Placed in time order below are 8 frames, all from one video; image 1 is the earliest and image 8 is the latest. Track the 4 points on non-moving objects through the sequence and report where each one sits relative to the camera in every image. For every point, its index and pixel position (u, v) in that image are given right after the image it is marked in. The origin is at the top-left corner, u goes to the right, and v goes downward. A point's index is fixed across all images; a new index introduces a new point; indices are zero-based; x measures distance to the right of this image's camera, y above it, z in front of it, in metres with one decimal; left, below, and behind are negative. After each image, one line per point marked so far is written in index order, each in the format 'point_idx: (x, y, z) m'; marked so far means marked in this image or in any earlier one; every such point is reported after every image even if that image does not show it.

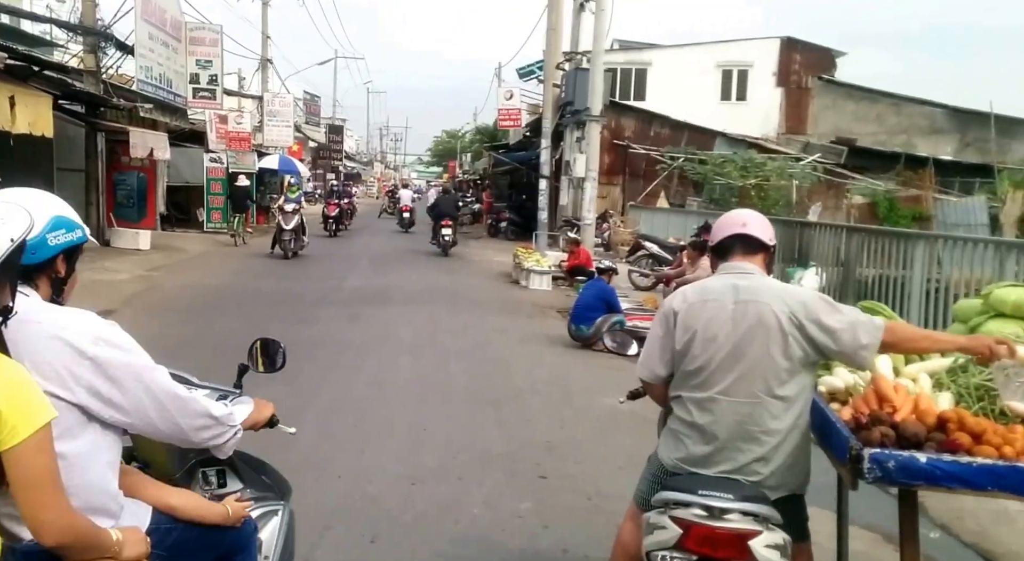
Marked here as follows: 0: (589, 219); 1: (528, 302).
0: (+1.8, +1.5, +18.3) m
1: (+0.2, -0.3, +12.2) m
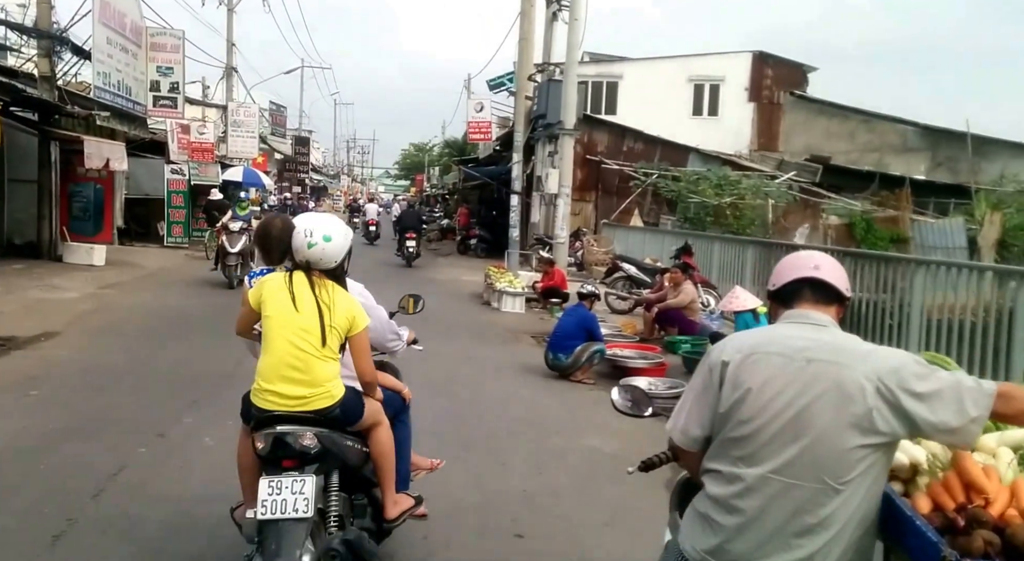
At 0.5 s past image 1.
0: (+1.1, +1.0, +17.8) m
1: (-0.2, -0.7, +11.6) m
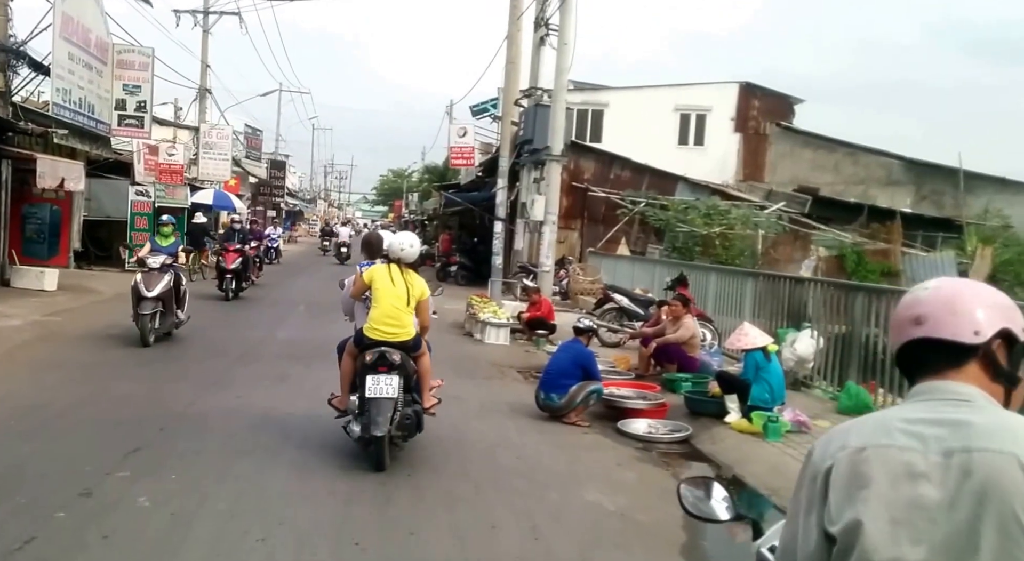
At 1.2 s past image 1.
0: (+0.8, +0.4, +17.1) m
1: (-0.4, -1.1, +10.8) m
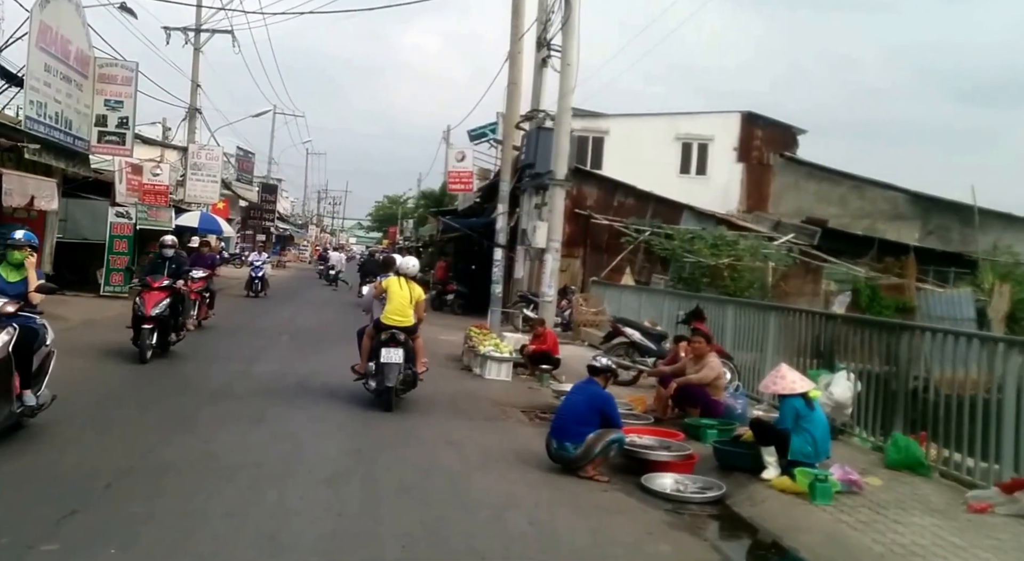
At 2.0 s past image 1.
0: (+0.8, -0.3, +16.3) m
1: (-0.4, -1.5, +9.9) m
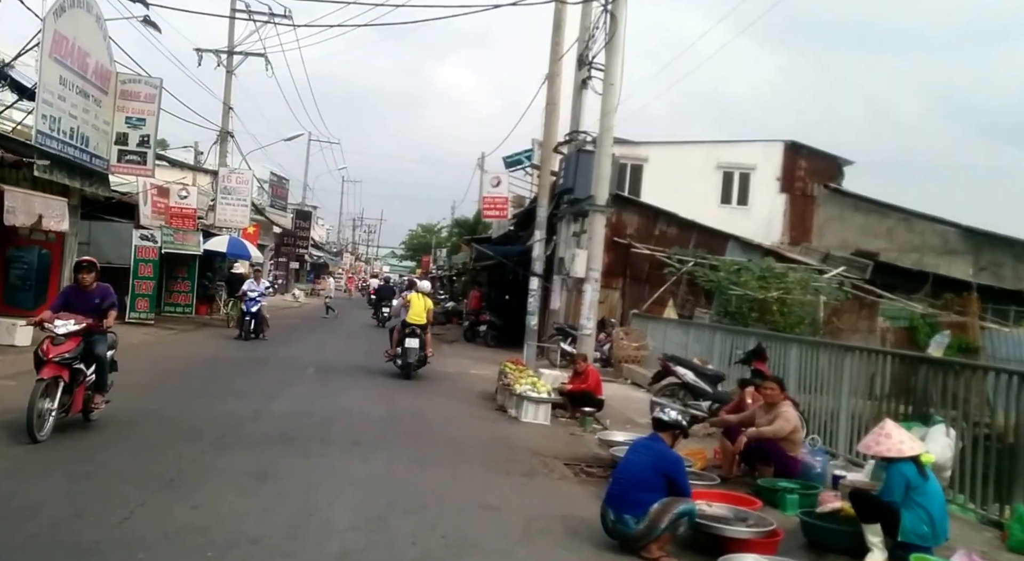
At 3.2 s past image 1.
0: (+1.5, -0.9, +15.2) m
1: (+0.1, -1.9, +8.9) m
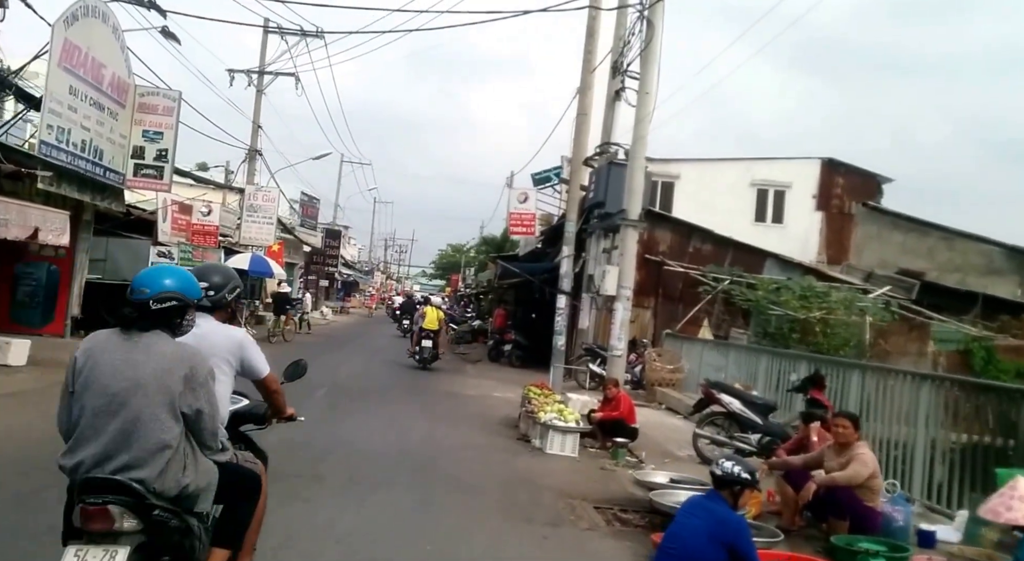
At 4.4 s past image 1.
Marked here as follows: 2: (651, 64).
0: (+1.9, -1.2, +14.2) m
1: (+0.3, -2.0, +7.9) m
2: (+2.6, +4.1, +14.9) m
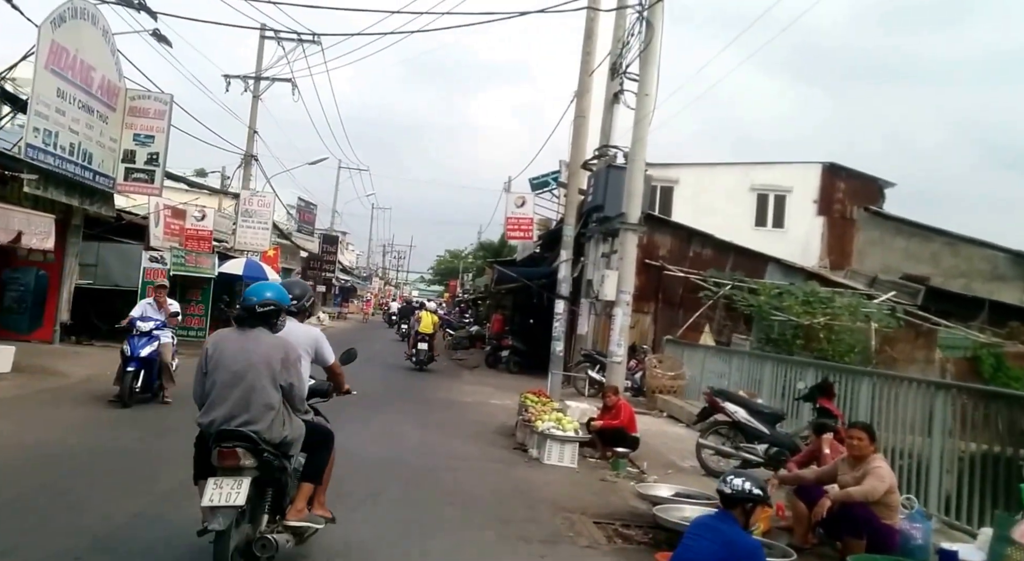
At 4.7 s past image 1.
0: (+1.9, -1.3, +13.8) m
1: (+0.3, -2.1, +7.5) m
2: (+2.6, +4.0, +14.5) m
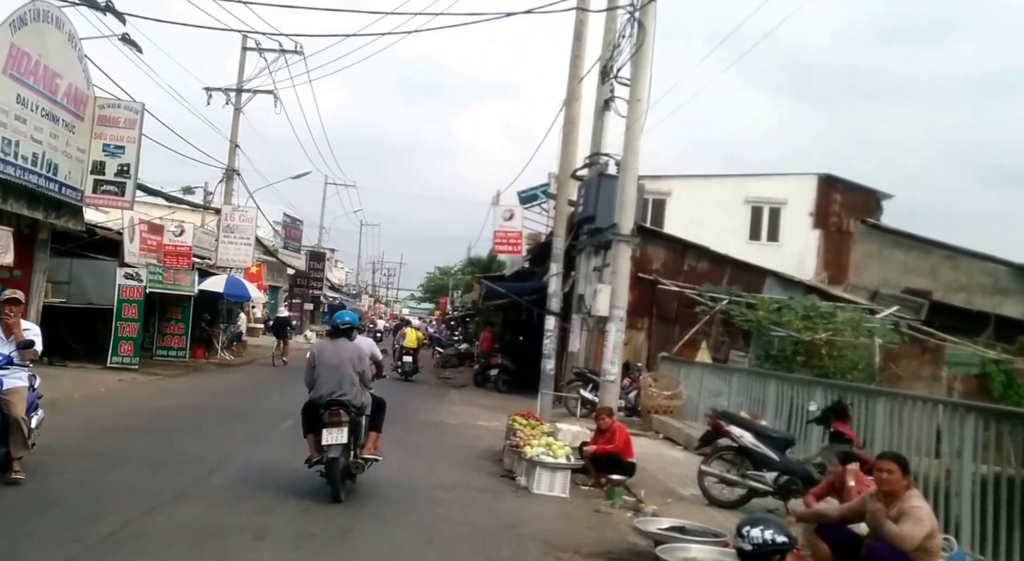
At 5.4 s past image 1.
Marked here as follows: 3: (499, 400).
0: (+1.7, -1.6, +13.1) m
1: (+0.1, -2.2, +6.7) m
2: (+2.3, +3.8, +13.9) m
3: (-0.3, -2.9, +18.8) m
